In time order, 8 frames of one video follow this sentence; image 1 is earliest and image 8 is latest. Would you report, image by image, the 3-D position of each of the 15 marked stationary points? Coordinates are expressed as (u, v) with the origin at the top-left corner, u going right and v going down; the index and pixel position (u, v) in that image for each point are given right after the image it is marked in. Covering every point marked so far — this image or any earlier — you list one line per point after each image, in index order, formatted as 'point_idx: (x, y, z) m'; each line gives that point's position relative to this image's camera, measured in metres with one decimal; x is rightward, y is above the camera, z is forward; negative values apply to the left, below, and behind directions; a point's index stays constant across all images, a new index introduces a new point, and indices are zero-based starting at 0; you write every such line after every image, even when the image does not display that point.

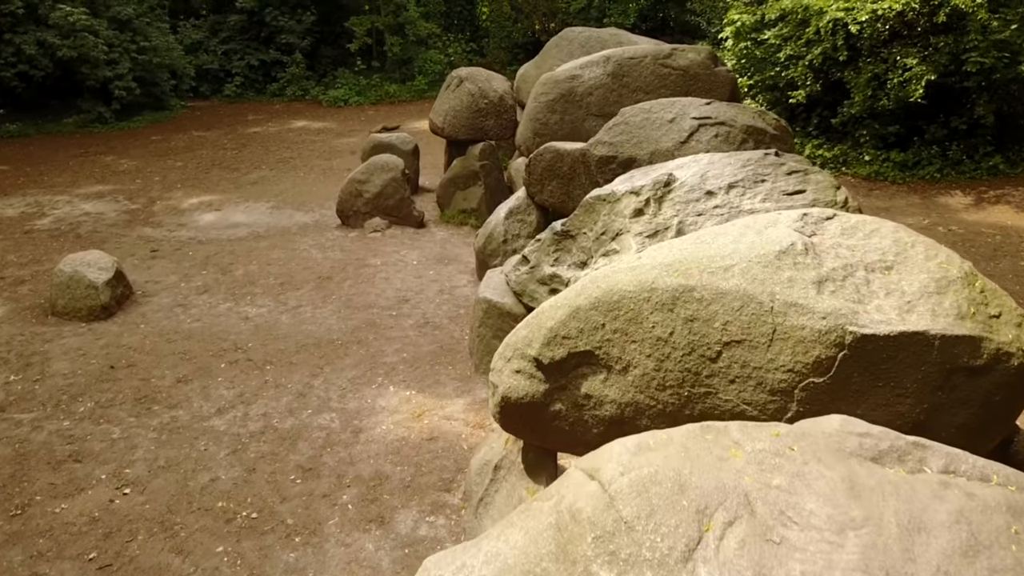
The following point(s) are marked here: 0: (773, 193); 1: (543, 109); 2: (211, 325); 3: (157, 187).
0: (+1.2, +0.4, +4.0) m
1: (+0.2, +1.4, +6.8) m
2: (-1.8, -0.2, +5.2) m
3: (-3.7, +1.1, +9.0) m
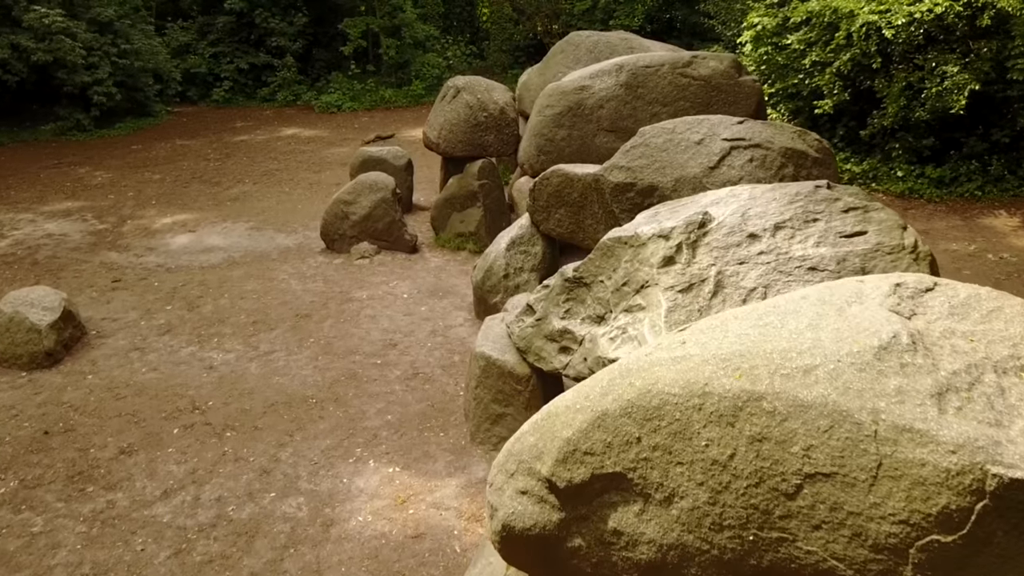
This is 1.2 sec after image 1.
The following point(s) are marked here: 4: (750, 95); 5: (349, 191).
0: (+1.2, +0.2, +3.3) m
1: (+0.3, +1.2, +6.2) m
2: (-1.8, -0.5, +4.5) m
3: (-3.7, +0.8, +8.3) m
4: (+1.7, +1.4, +6.0) m
5: (-1.2, +0.7, +6.5) m
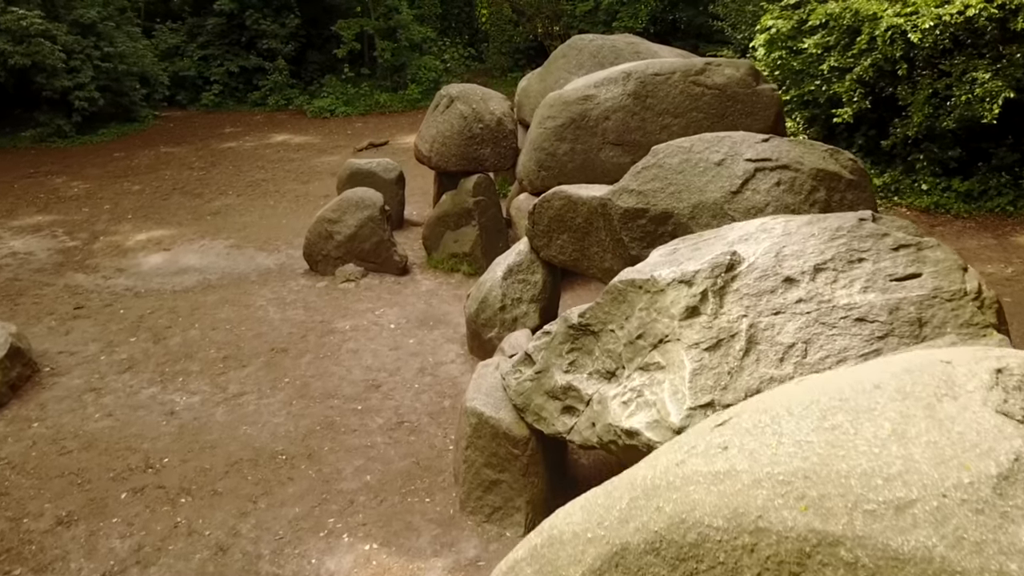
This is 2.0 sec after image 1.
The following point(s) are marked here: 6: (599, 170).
0: (+1.2, 0.0, +2.8) m
1: (+0.3, +1.0, +5.7) m
2: (-1.8, -0.6, +4.0) m
3: (-3.7, +0.6, +7.8) m
4: (+1.6, +1.2, +5.5) m
5: (-1.2, +0.6, +6.0) m
6: (+0.6, +0.8, +5.6) m
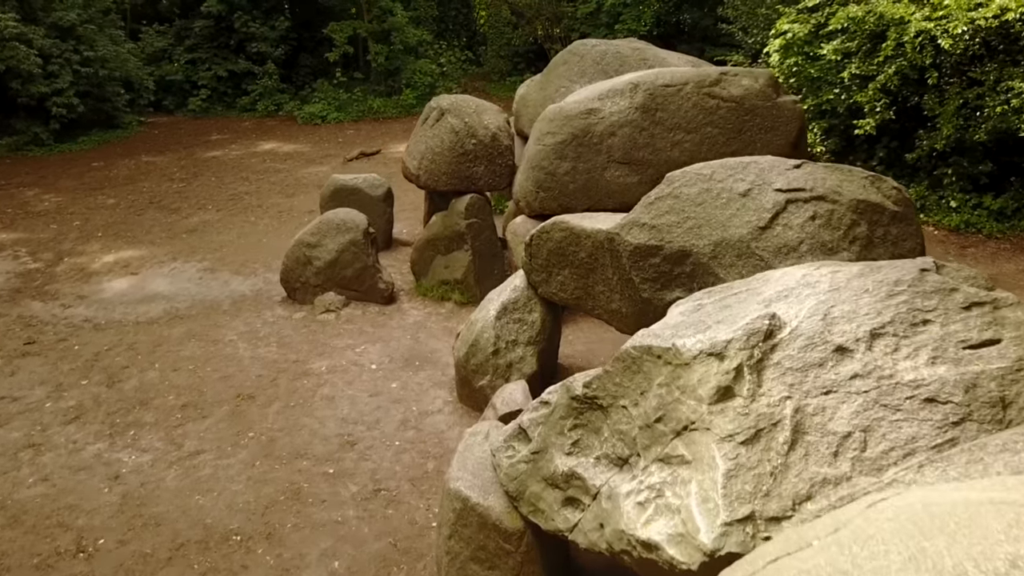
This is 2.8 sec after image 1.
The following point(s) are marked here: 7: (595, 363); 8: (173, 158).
0: (+1.2, -0.2, +2.3) m
1: (+0.2, +0.8, +5.1) m
2: (-1.9, -0.8, +3.5) m
3: (-3.7, +0.5, +7.3) m
4: (+1.6, +1.0, +5.0) m
5: (-1.3, +0.4, +5.5) m
6: (+0.5, +0.6, +5.1) m
7: (+0.4, -0.4, +4.5) m
8: (-4.3, +1.6, +10.8) m
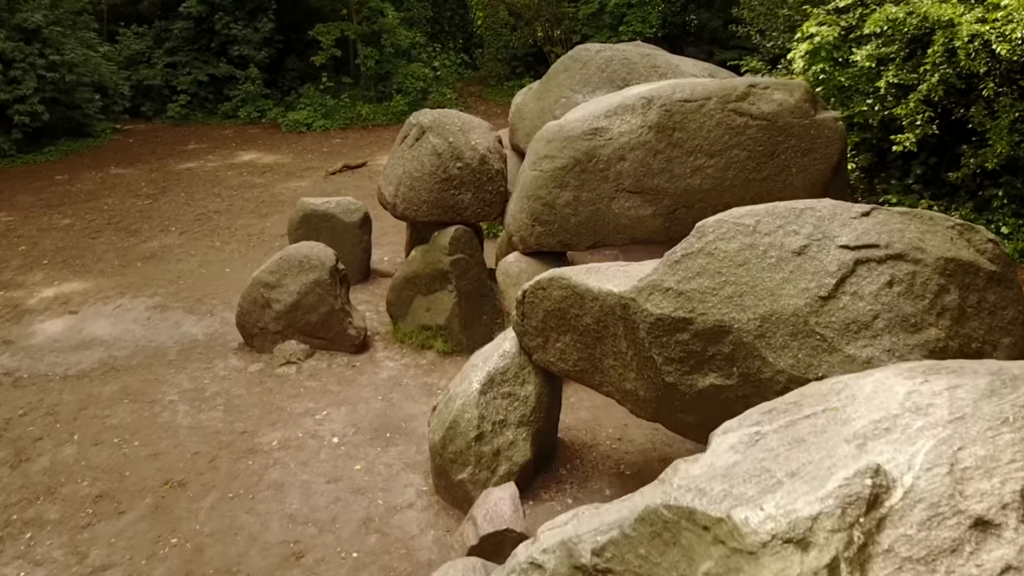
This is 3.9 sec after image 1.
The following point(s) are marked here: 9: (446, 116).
0: (+1.1, -0.4, +1.5) m
1: (+0.2, +0.6, +4.4) m
2: (-1.9, -1.1, +2.7) m
3: (-3.8, +0.2, +6.6) m
4: (+1.6, +0.7, +4.2) m
5: (-1.3, +0.1, +4.7) m
6: (+0.5, +0.3, +4.3) m
7: (+0.4, -0.7, +3.8) m
8: (-4.3, +1.4, +10.0) m
9: (-0.4, +0.9, +4.7) m
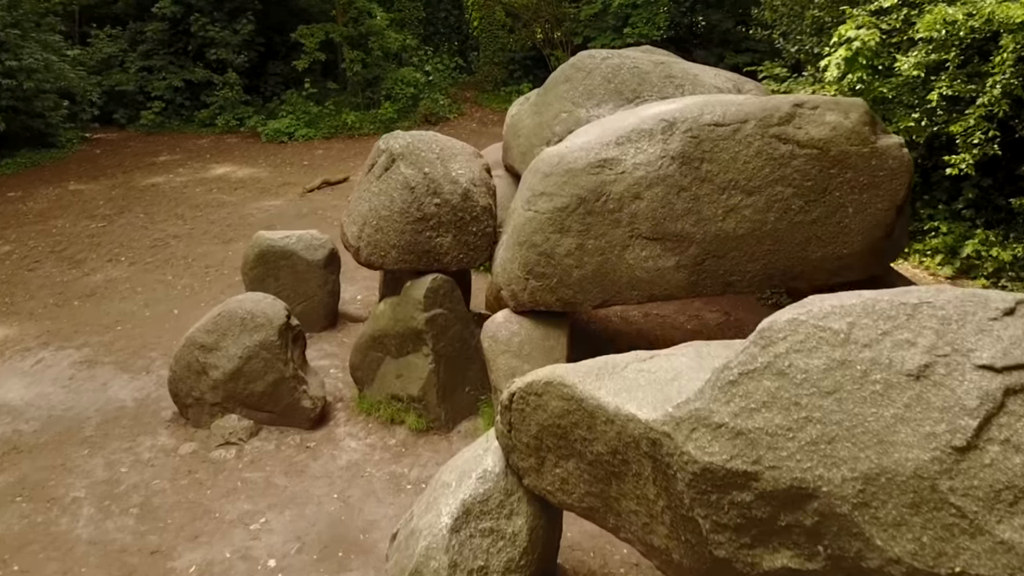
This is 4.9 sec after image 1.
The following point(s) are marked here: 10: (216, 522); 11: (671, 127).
0: (+1.1, -0.7, +0.7) m
1: (+0.1, +0.3, +3.5) m
2: (-1.9, -1.4, +1.9) m
3: (-3.8, -0.1, +5.7) m
4: (+1.5, +0.4, +3.4) m
5: (-1.4, -0.2, +3.8) m
6: (+0.5, 0.0, +3.5) m
7: (+0.3, -0.9, +2.9) m
8: (-4.3, +1.1, +9.2) m
9: (-0.4, +0.7, +3.9) m
10: (-1.1, -0.9, +3.2) m
11: (+0.6, +0.6, +3.4) m
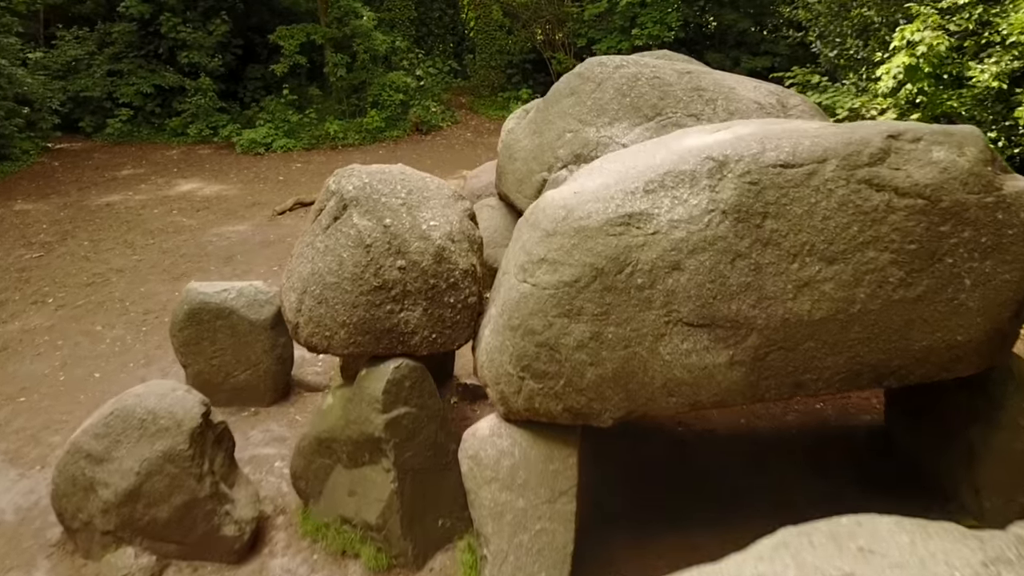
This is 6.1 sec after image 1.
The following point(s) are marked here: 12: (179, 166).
0: (+1.0, -1.0, -0.3) m
1: (+0.1, 0.0, +2.6) m
2: (-2.0, -1.7, +0.9) m
3: (-3.8, -0.4, +4.7) m
4: (+1.5, +0.1, +2.4) m
5: (-1.4, -0.5, +2.9) m
6: (+0.4, -0.3, +2.5) m
7: (+0.3, -1.2, +1.9) m
8: (-4.4, +0.8, +8.2) m
9: (-0.4, +0.4, +2.9) m
10: (-1.1, -1.2, +2.3) m
11: (+0.6, +0.3, +2.5) m
12: (-3.8, +1.4, +10.0) m
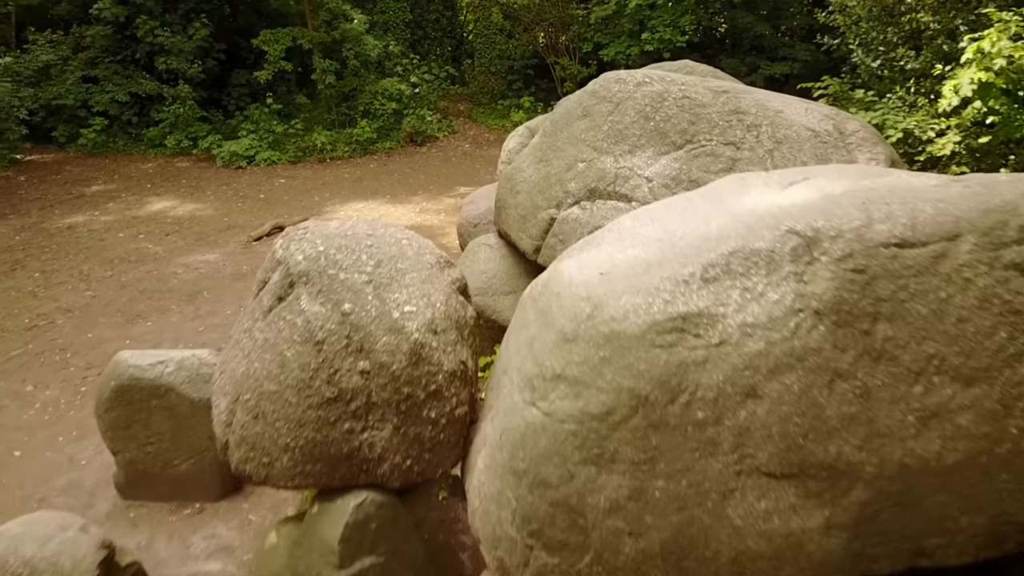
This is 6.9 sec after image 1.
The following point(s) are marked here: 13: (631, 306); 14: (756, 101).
0: (+1.1, -1.3, -1.0) m
1: (+0.1, -0.3, +1.8) m
2: (-2.0, -1.9, +0.2) m
3: (-3.8, -0.7, +4.0) m
4: (+1.5, -0.1, +1.7) m
5: (-1.4, -0.7, +2.1) m
6: (+0.4, -0.5, +1.8) m
7: (+0.3, -1.5, +1.2) m
8: (-4.4, +0.5, +7.5) m
9: (-0.4, +0.1, +2.2) m
10: (-1.1, -1.4, +1.5) m
11: (+0.6, +0.1, +1.7) m
12: (-3.8, +1.1, +9.2) m
13: (+0.2, 0.0, +1.8) m
14: (+1.1, +0.8, +3.8) m
